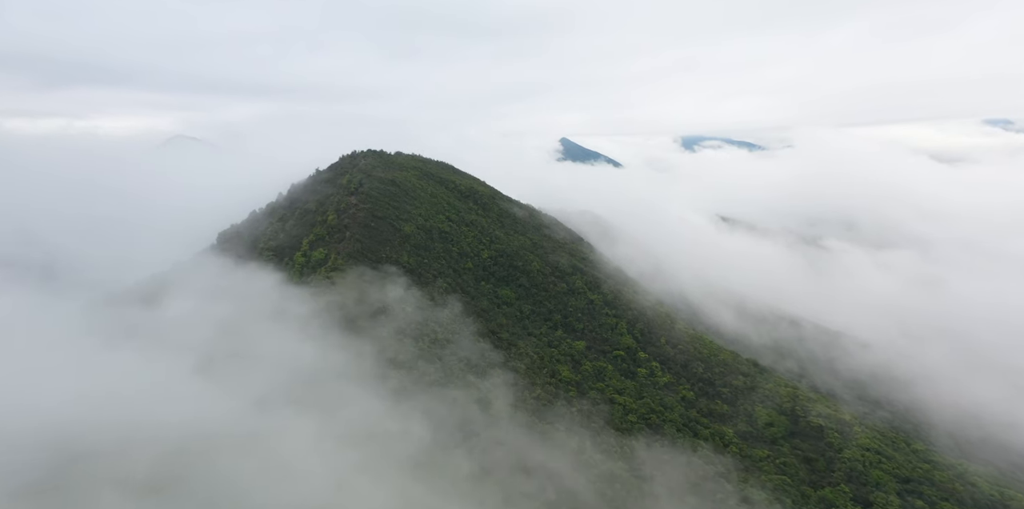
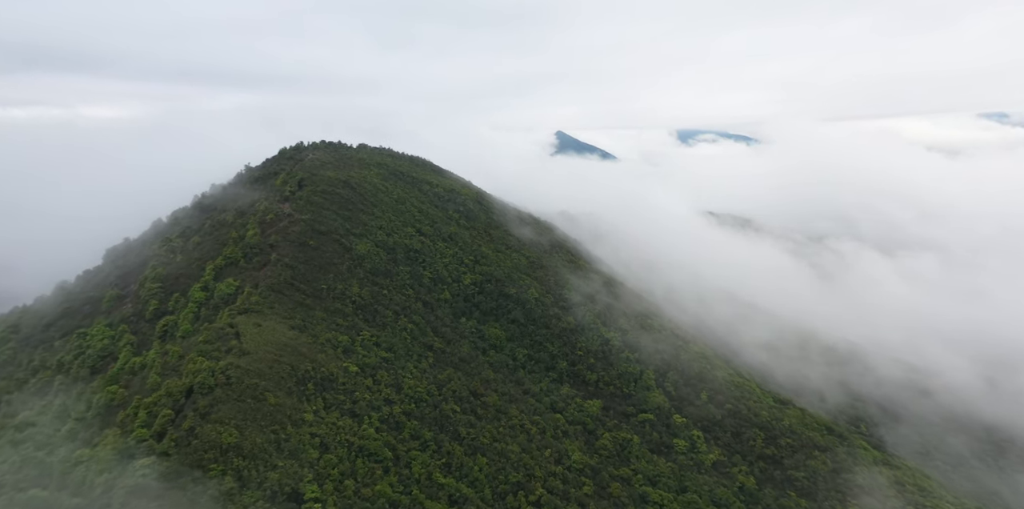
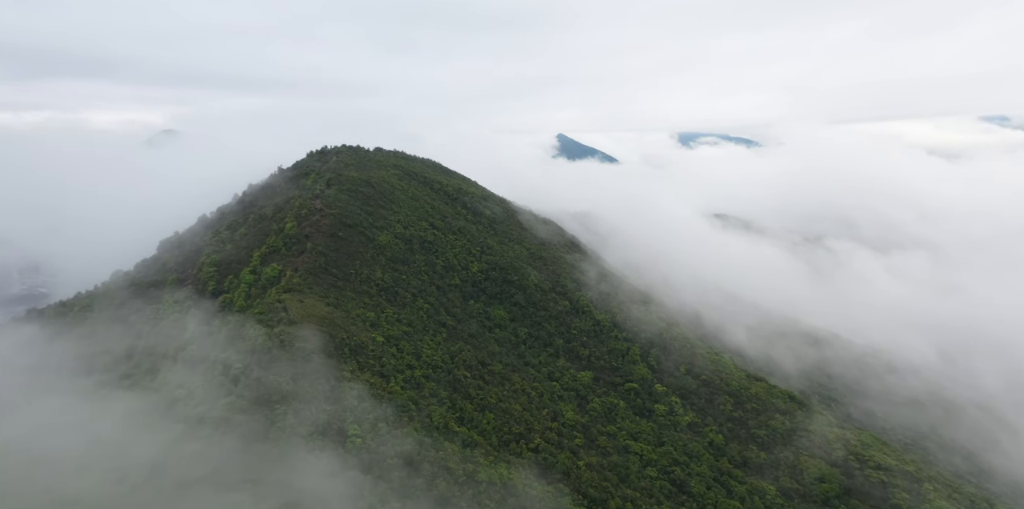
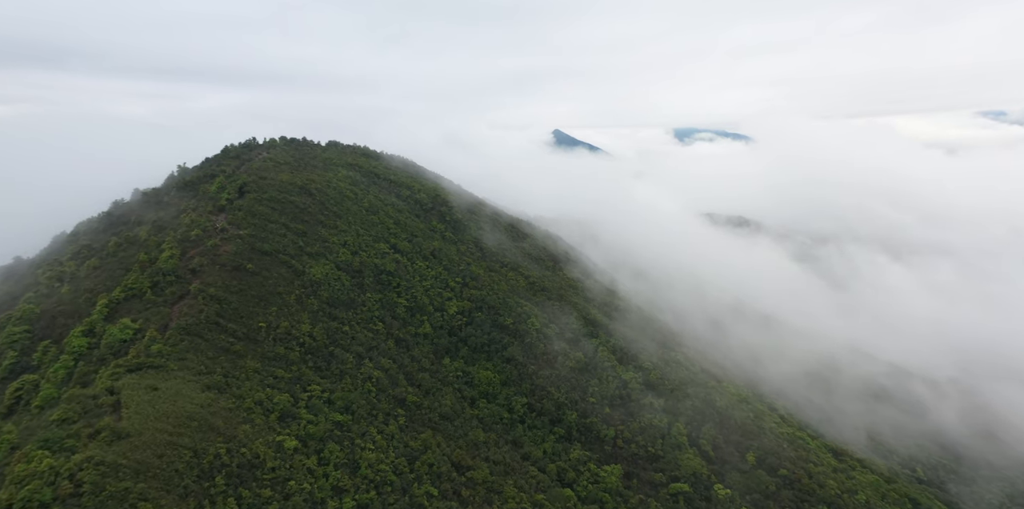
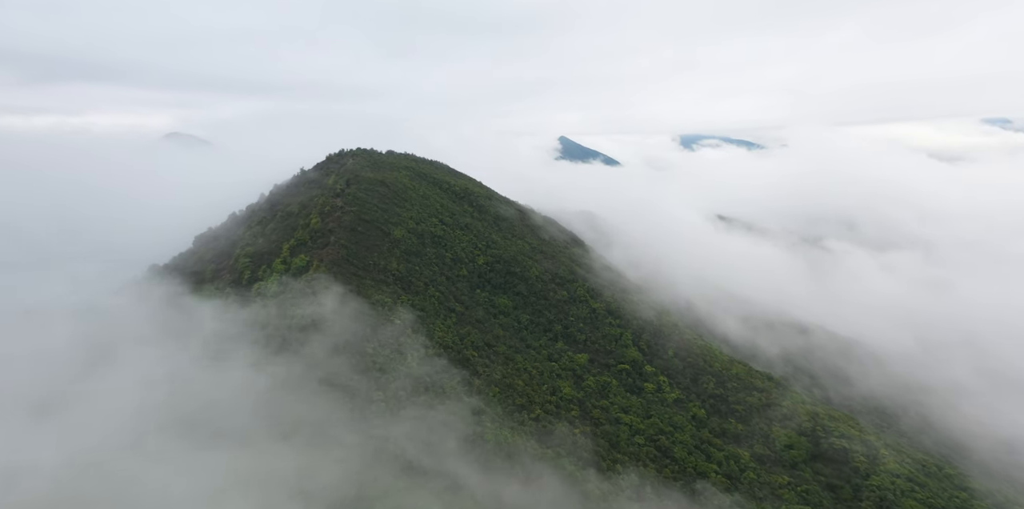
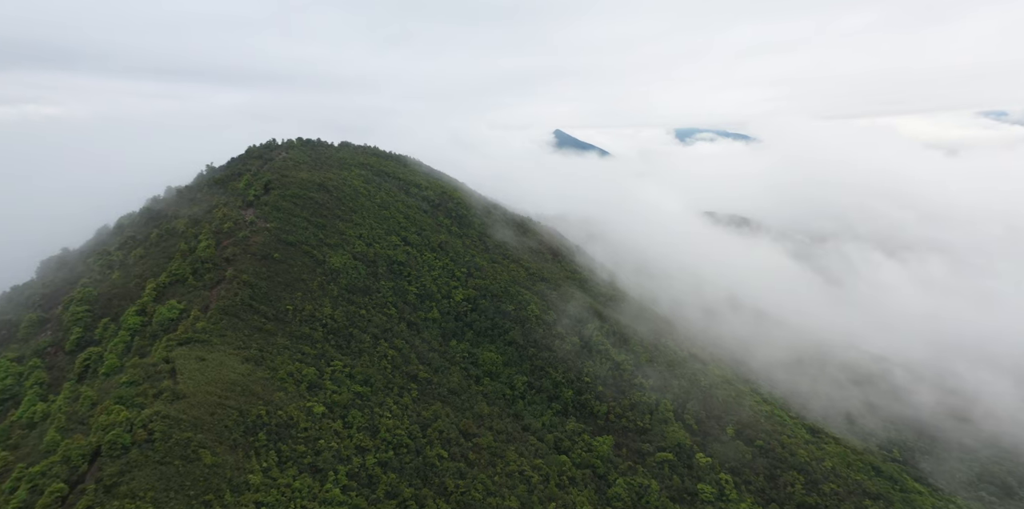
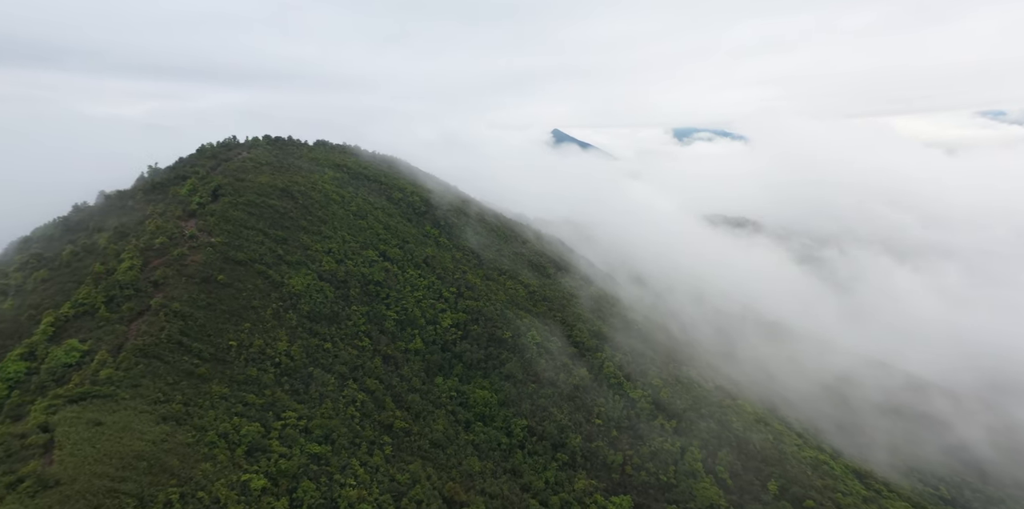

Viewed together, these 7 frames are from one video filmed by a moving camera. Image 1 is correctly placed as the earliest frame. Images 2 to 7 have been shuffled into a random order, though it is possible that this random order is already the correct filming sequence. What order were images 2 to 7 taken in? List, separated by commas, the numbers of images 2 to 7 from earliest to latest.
5, 3, 2, 6, 4, 7
